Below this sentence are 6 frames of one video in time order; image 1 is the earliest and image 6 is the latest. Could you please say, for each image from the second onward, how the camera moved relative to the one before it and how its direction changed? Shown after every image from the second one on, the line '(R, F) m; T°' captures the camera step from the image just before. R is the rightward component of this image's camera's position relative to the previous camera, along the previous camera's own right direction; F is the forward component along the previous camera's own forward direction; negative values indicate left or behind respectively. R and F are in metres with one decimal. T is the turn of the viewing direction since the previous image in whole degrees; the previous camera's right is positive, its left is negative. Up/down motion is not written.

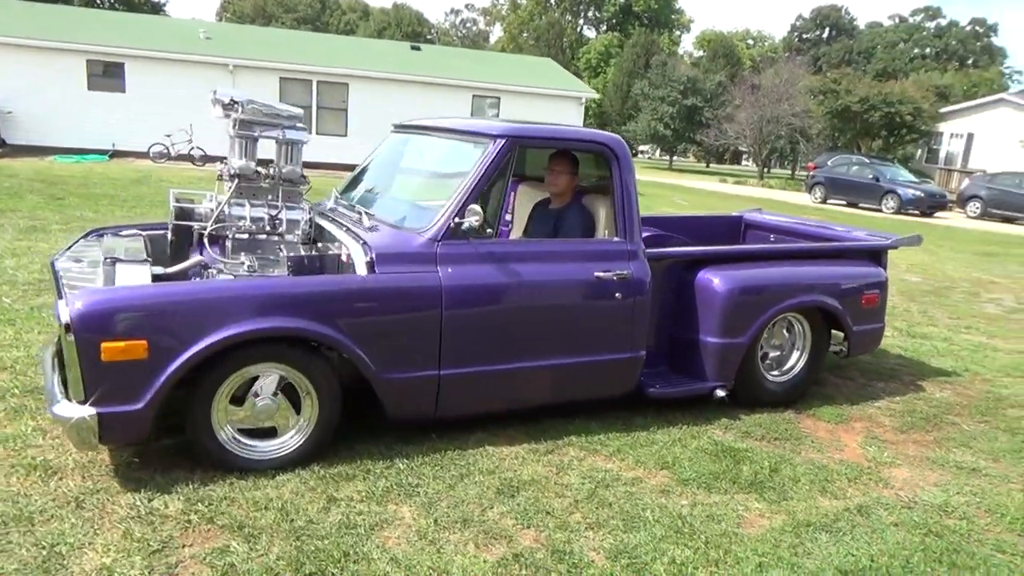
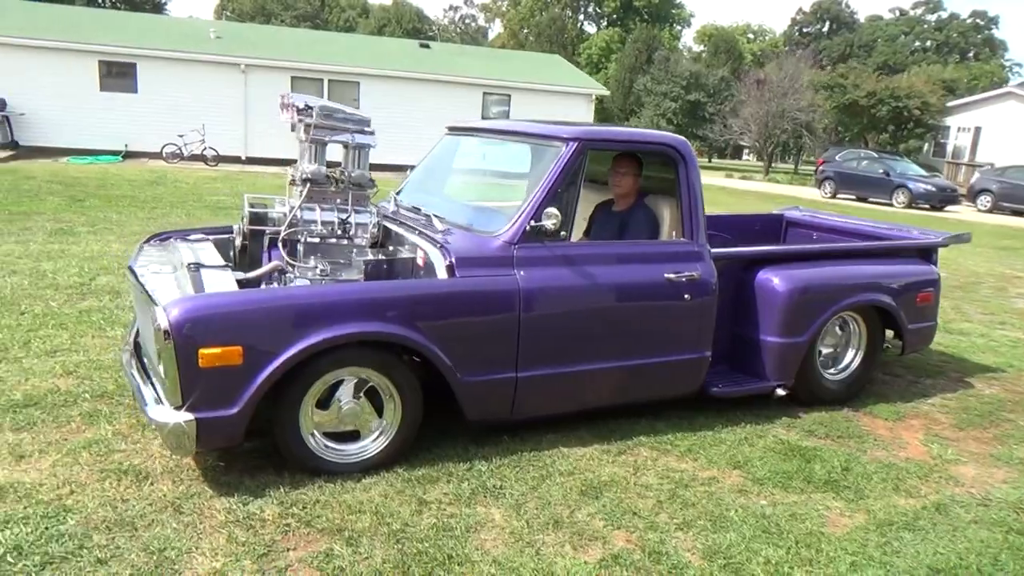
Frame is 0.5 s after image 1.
(-0.3, 0.0) m; 0°
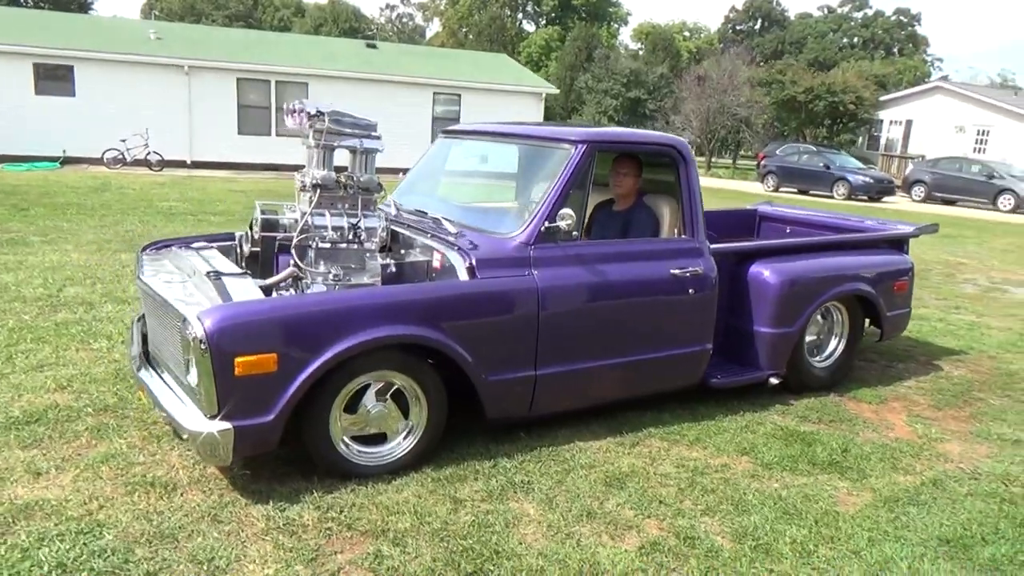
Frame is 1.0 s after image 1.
(-0.3, -0.1) m; +4°
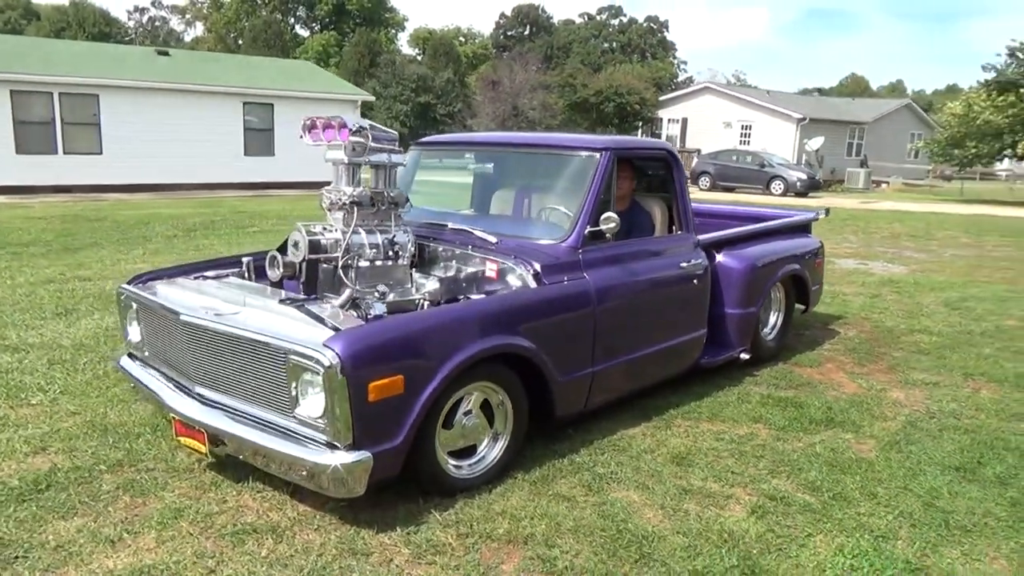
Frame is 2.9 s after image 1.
(-1.2, 0.0) m; +15°
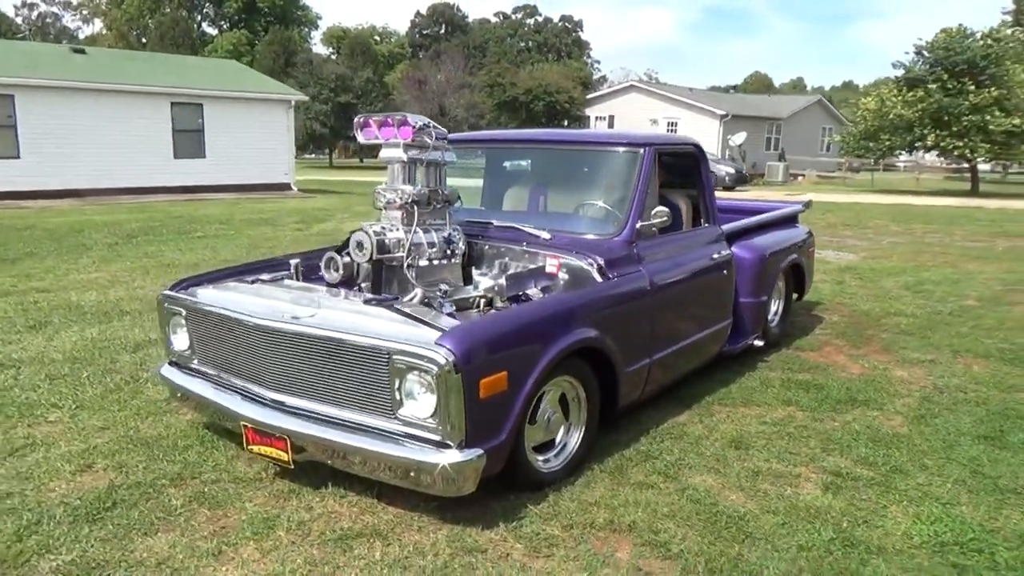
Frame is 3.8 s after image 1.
(-0.7, 0.0) m; +6°
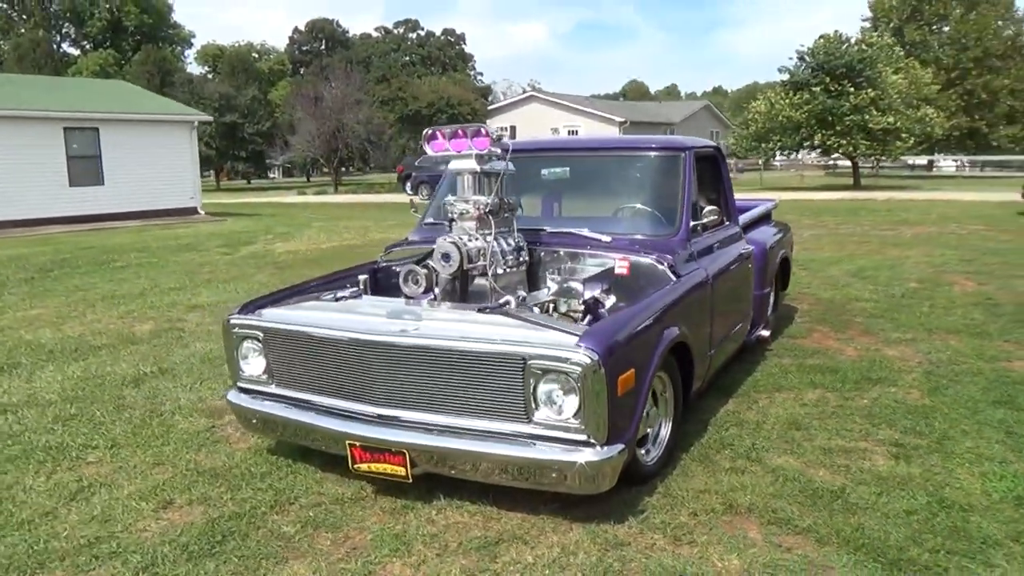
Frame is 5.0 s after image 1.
(-0.9, 0.0) m; +8°
